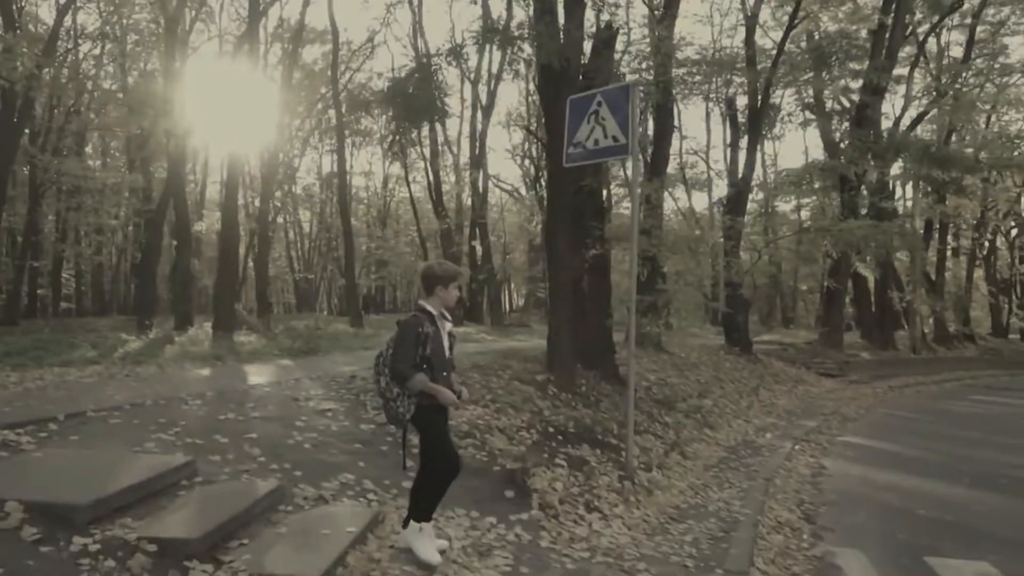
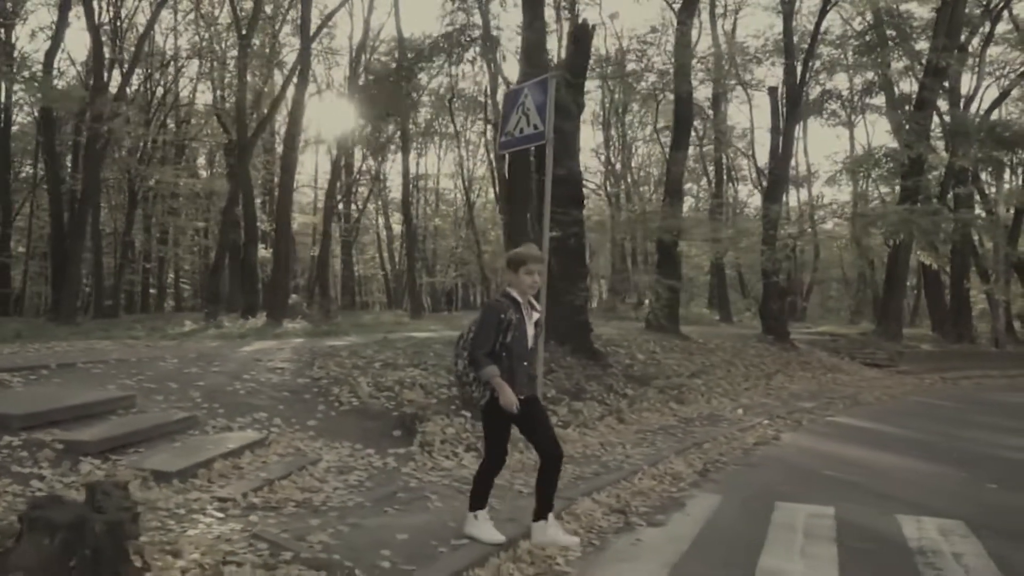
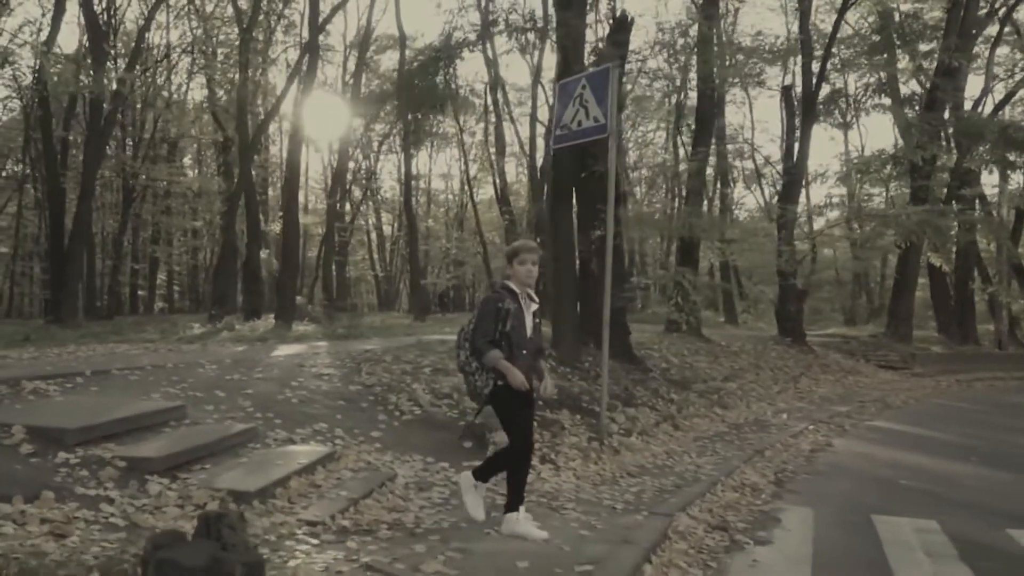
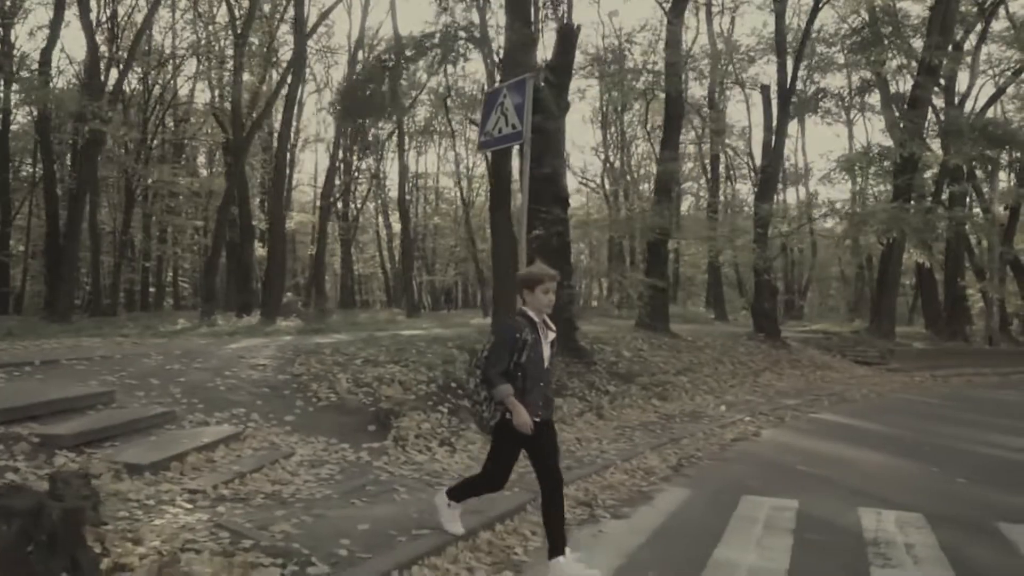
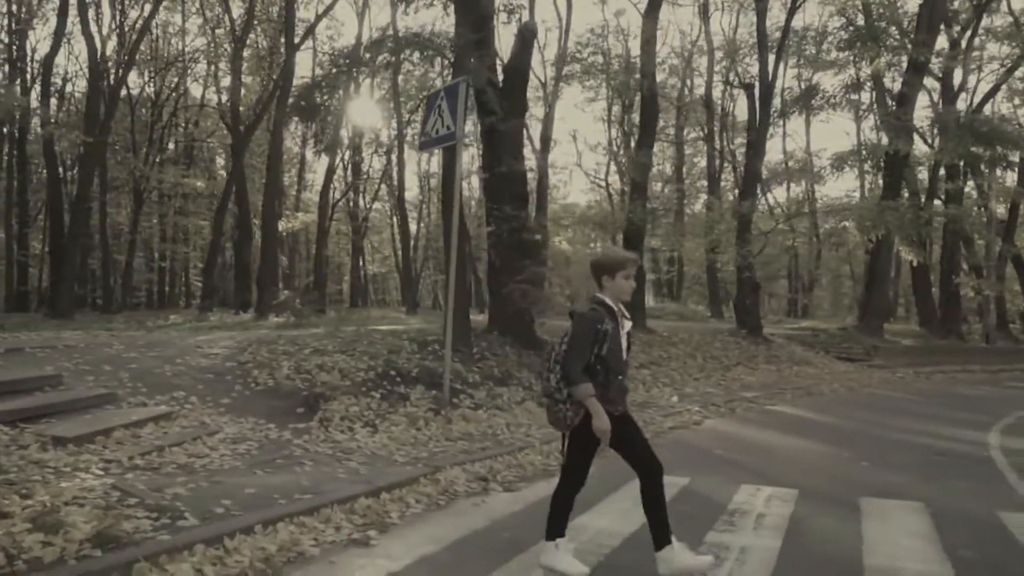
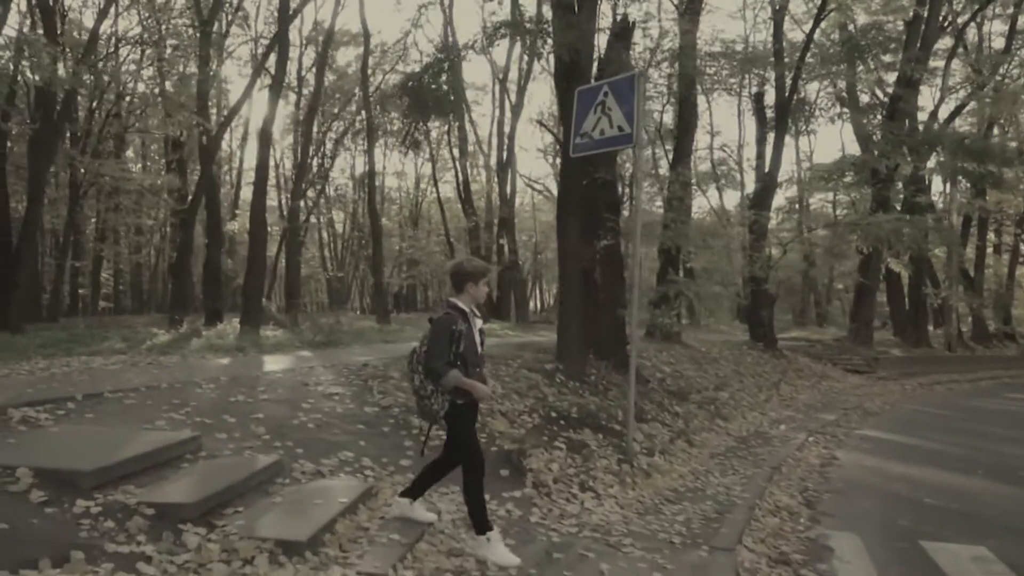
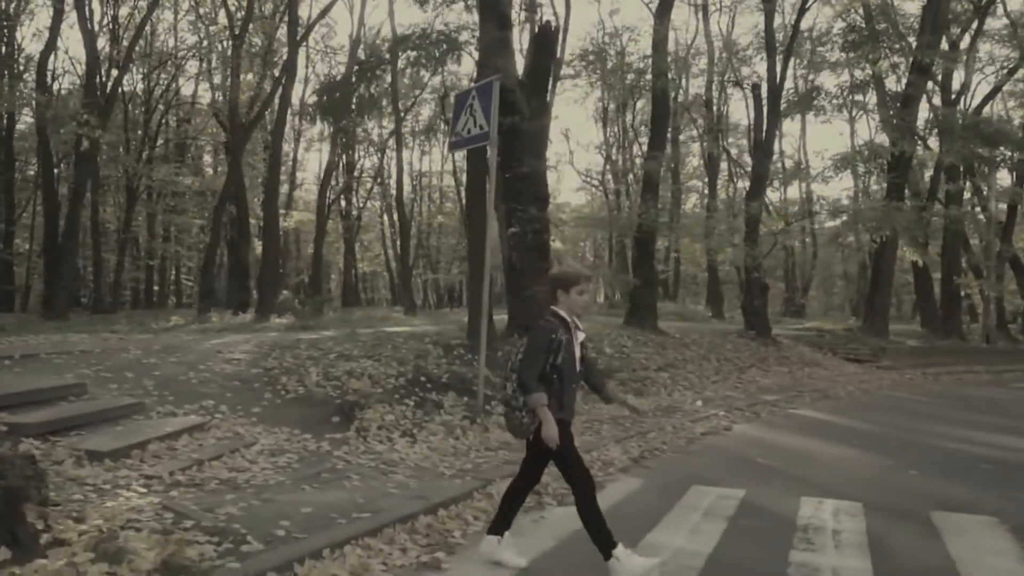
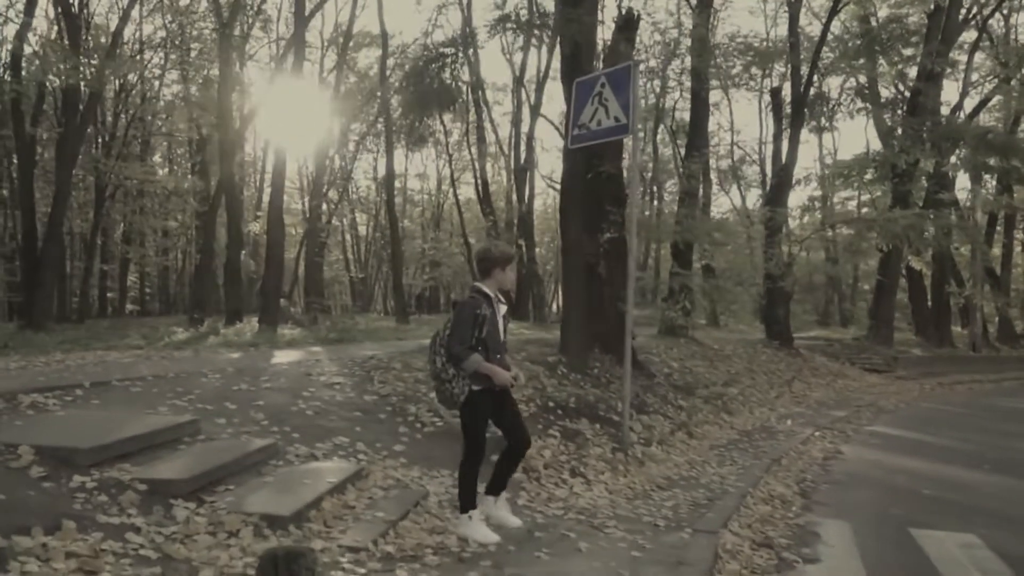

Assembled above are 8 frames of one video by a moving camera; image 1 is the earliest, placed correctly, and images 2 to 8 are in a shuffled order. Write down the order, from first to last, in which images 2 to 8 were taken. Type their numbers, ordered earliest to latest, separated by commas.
6, 8, 3, 2, 4, 7, 5
